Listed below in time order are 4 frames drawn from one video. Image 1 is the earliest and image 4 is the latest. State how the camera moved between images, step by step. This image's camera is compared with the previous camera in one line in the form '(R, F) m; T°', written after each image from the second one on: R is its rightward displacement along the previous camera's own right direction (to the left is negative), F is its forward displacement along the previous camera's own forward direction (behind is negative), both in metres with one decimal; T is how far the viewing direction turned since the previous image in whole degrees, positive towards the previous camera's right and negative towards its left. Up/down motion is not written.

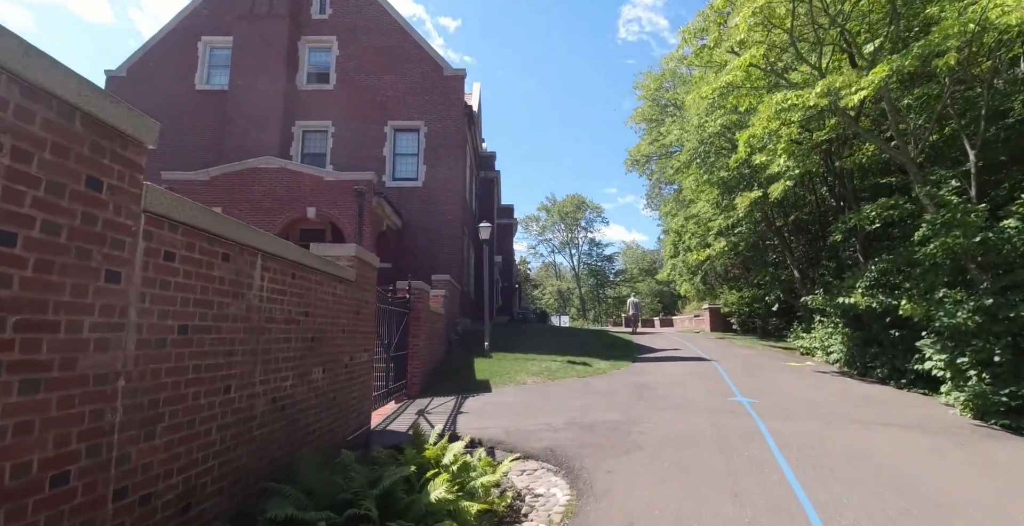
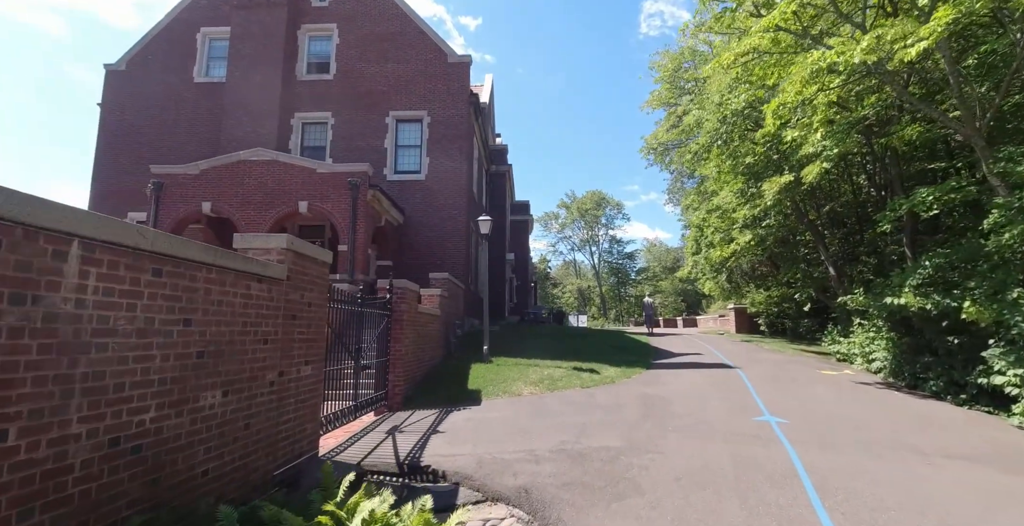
(+0.6, +1.2) m; -3°
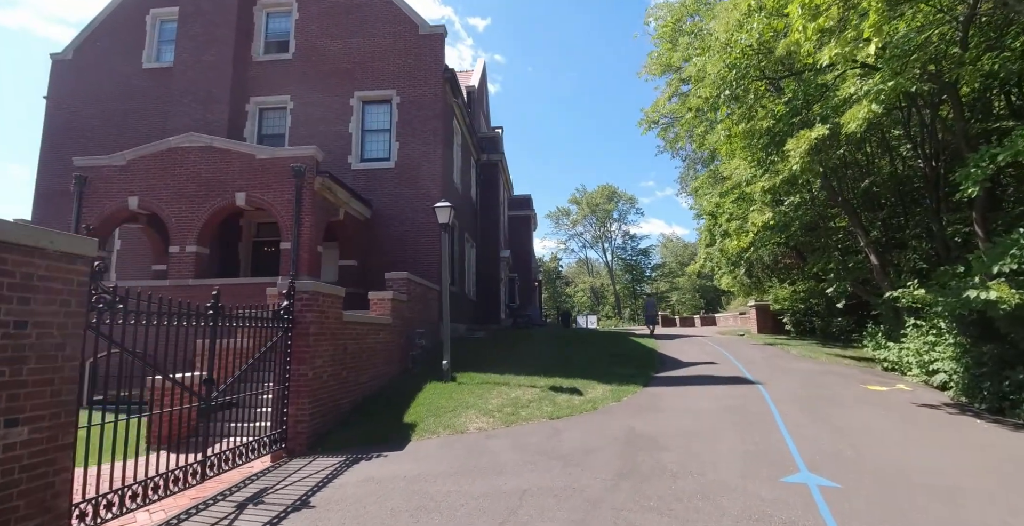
(+1.1, +2.3) m; -2°
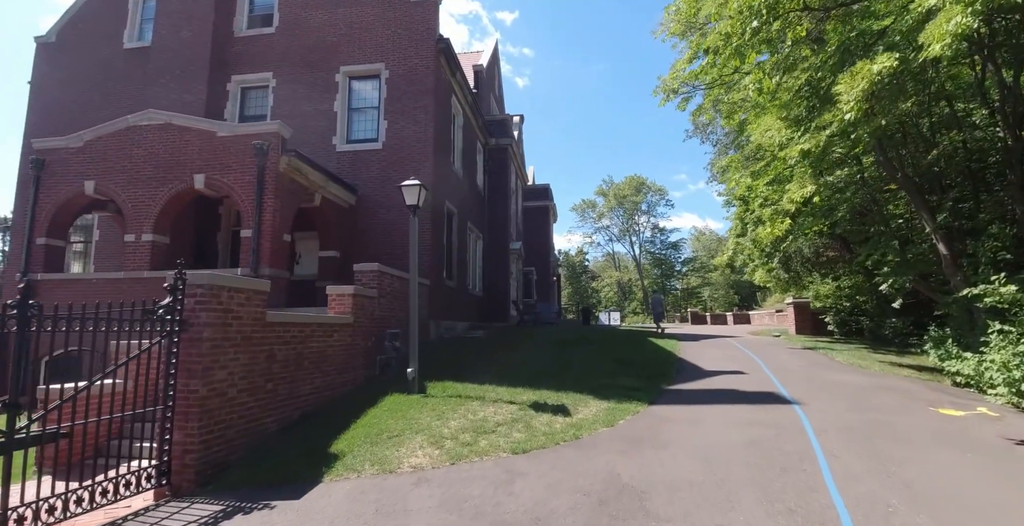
(+0.9, +1.7) m; -4°
